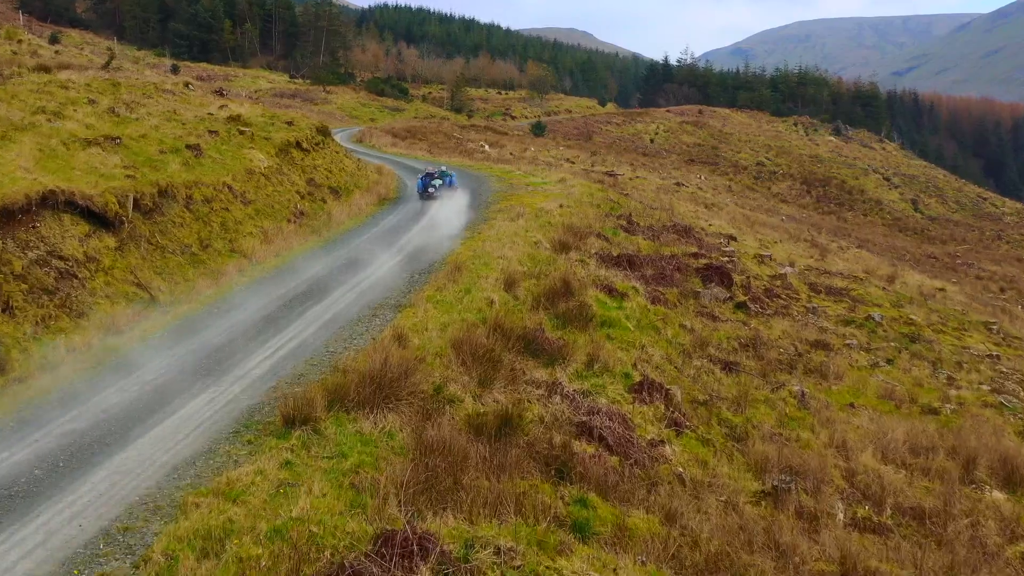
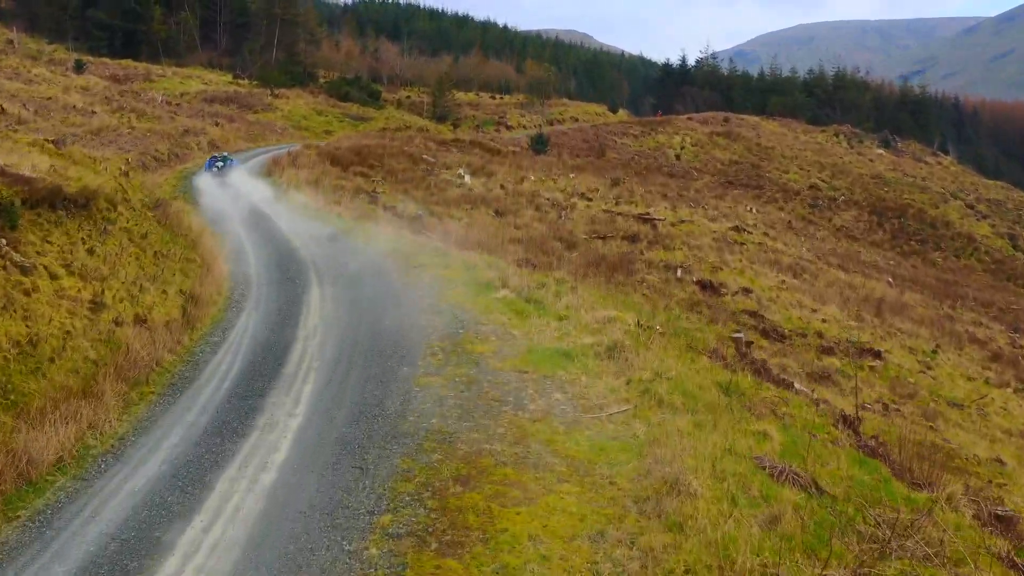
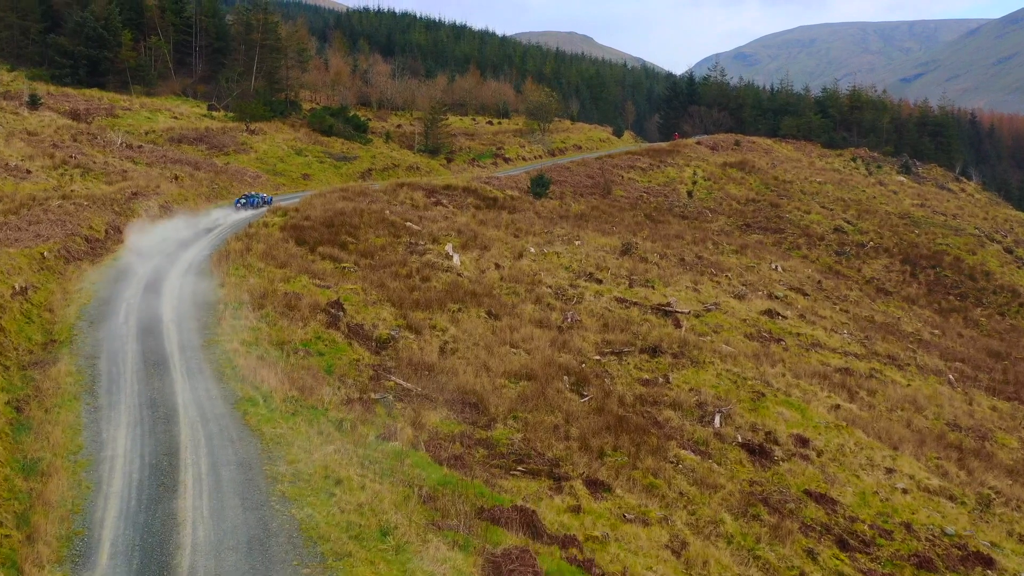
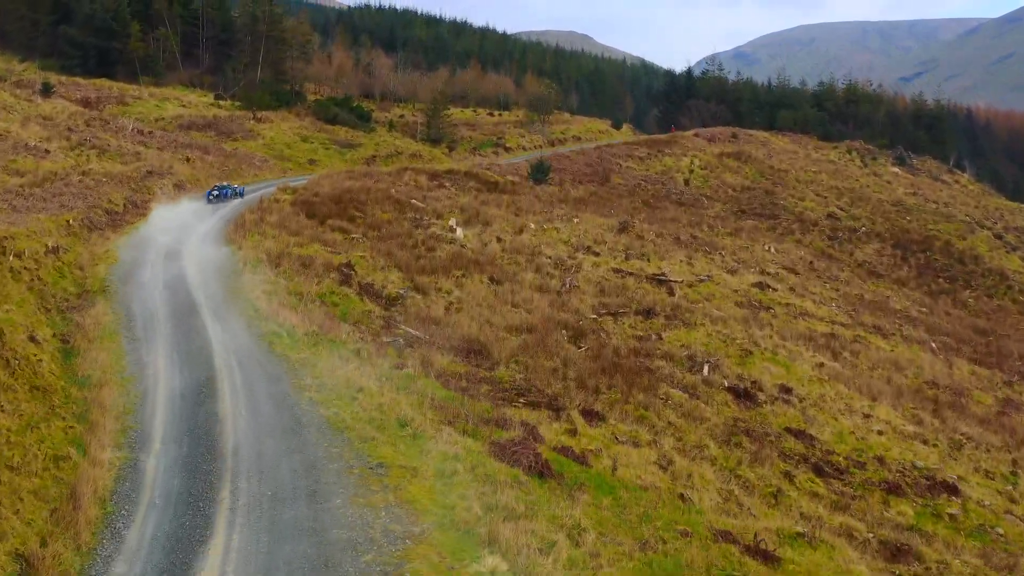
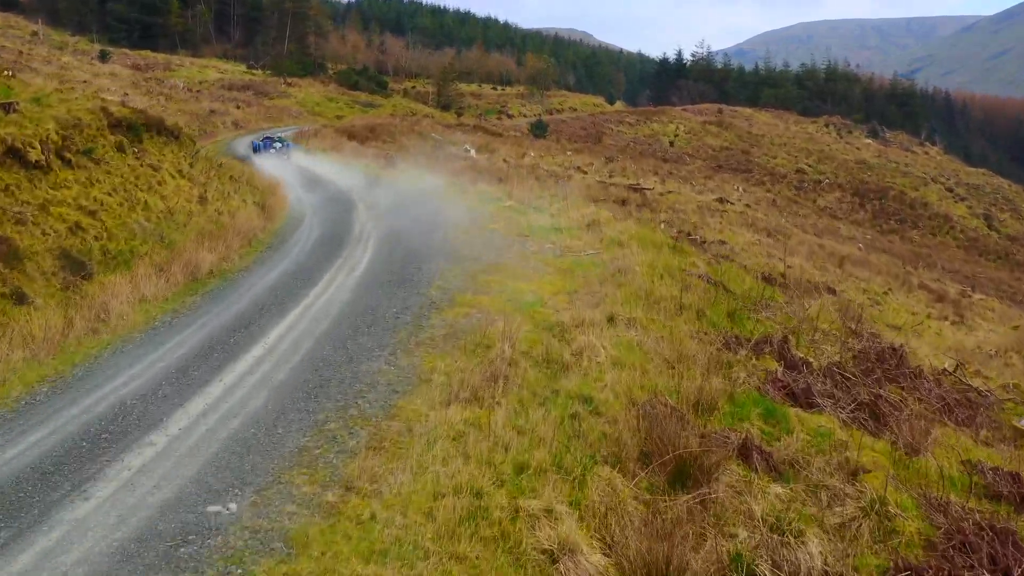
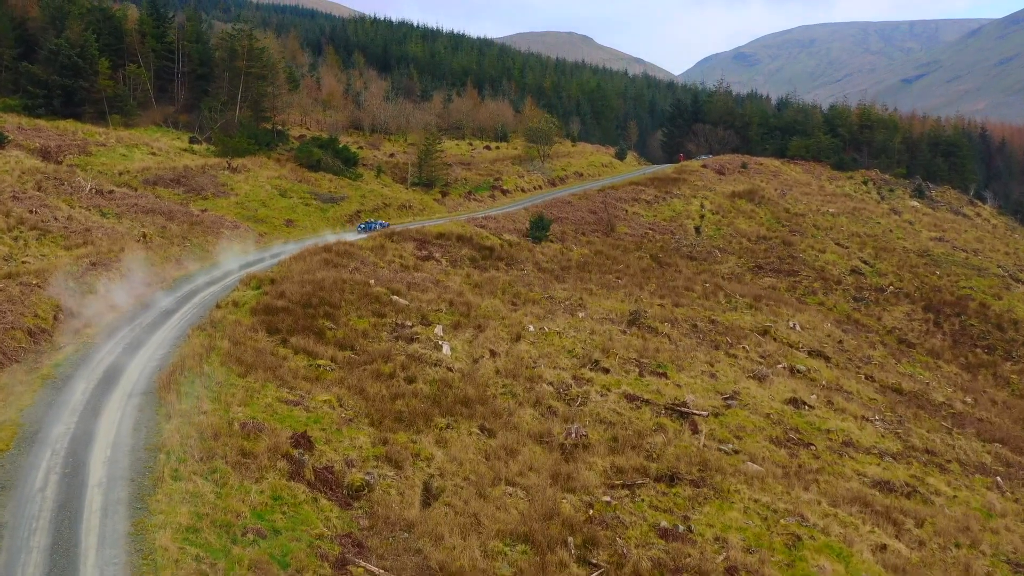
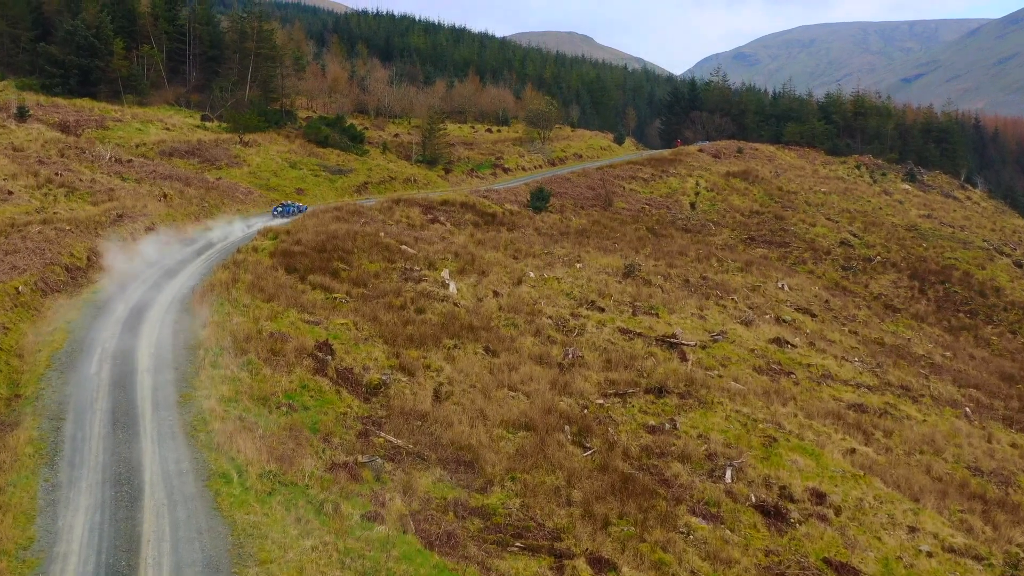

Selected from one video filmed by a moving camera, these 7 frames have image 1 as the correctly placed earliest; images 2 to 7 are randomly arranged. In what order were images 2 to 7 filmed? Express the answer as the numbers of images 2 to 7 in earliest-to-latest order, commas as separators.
5, 2, 4, 3, 7, 6
